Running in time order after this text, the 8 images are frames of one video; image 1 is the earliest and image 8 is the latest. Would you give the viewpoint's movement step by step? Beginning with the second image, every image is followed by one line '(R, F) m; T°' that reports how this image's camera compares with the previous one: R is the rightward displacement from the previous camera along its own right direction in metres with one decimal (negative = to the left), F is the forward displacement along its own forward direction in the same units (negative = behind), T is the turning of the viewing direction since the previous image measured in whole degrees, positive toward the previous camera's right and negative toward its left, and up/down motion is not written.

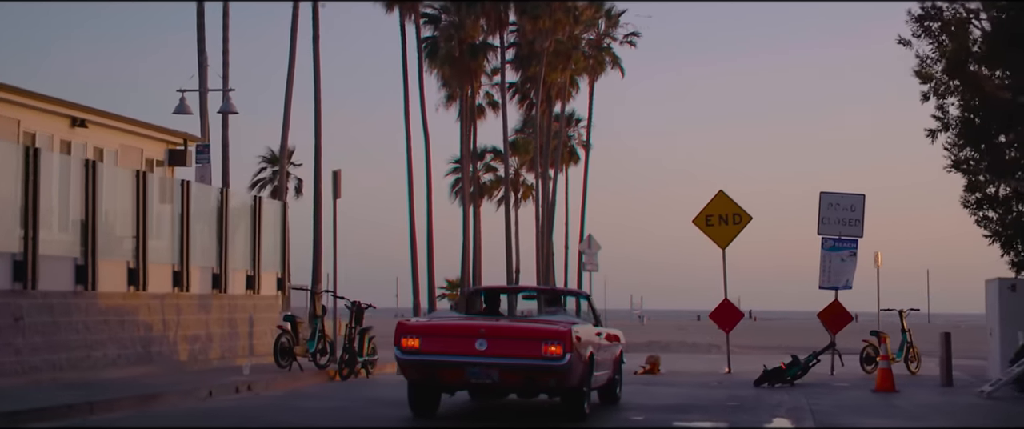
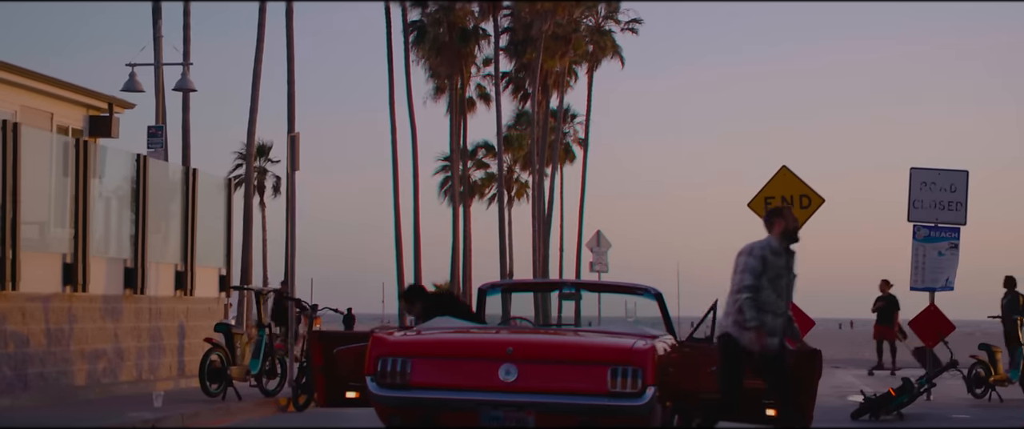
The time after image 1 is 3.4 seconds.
(-0.3, +6.0) m; +1°
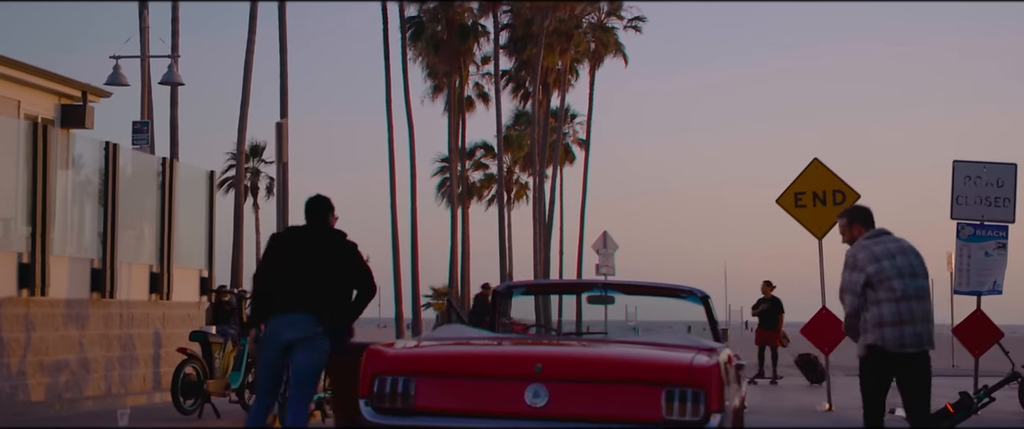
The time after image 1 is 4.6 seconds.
(-0.2, +1.8) m; 0°
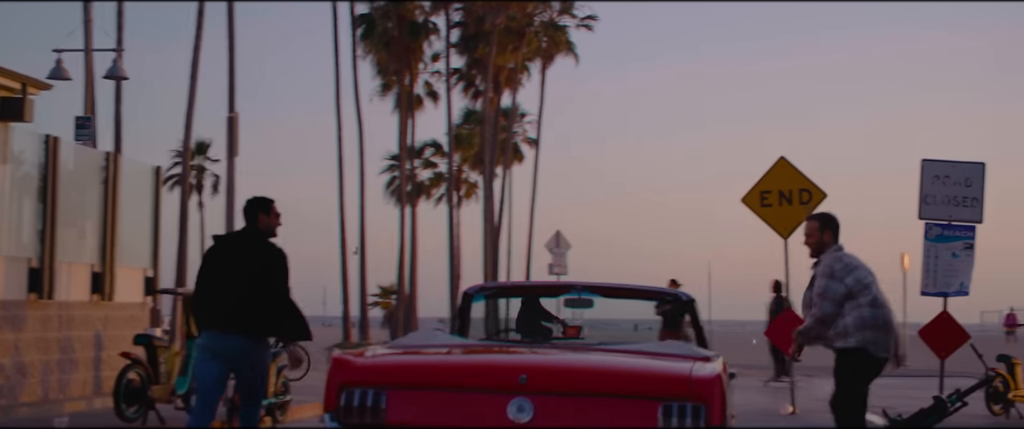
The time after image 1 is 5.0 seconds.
(-0.1, +0.6) m; +2°
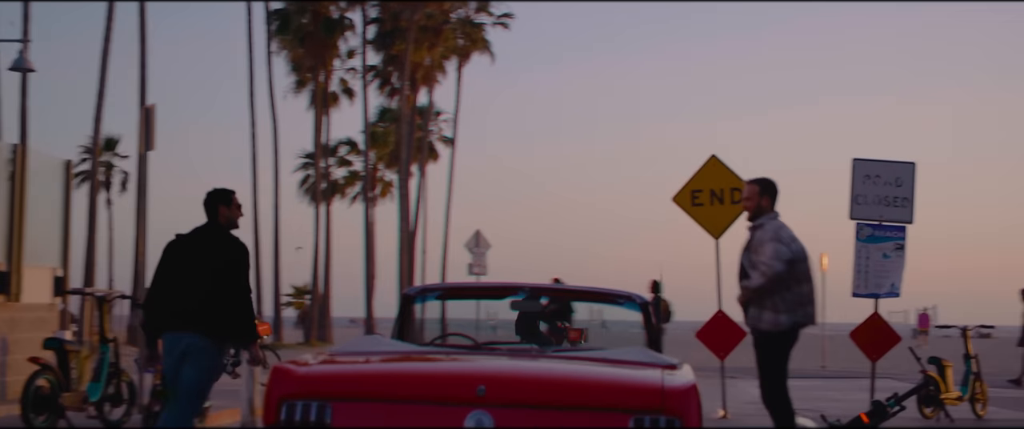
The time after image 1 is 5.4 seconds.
(-0.2, +0.5) m; +4°
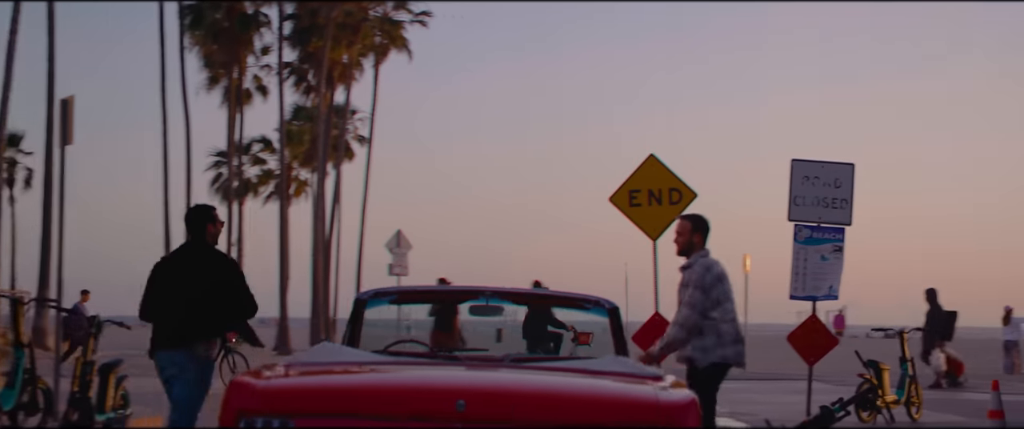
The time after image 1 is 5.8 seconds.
(-0.3, +0.6) m; +4°
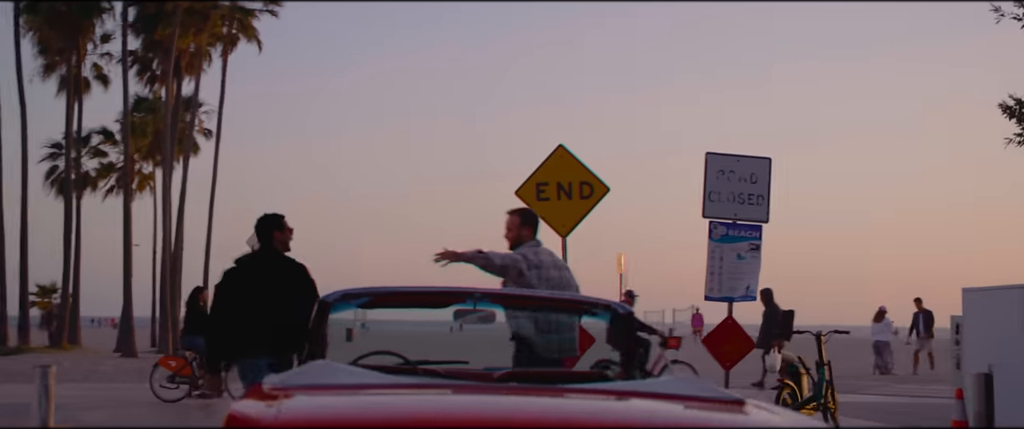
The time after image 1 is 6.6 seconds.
(-0.8, +1.4) m; +6°
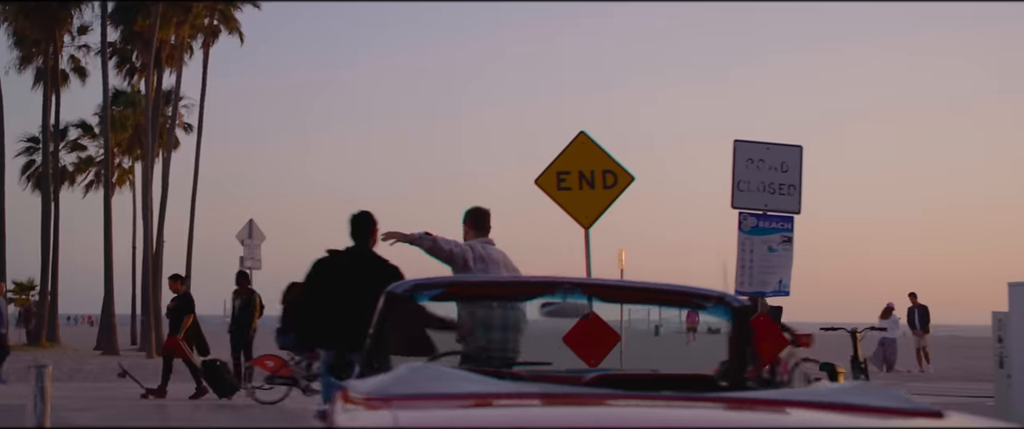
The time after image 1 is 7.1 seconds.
(-0.5, +1.0) m; +1°
